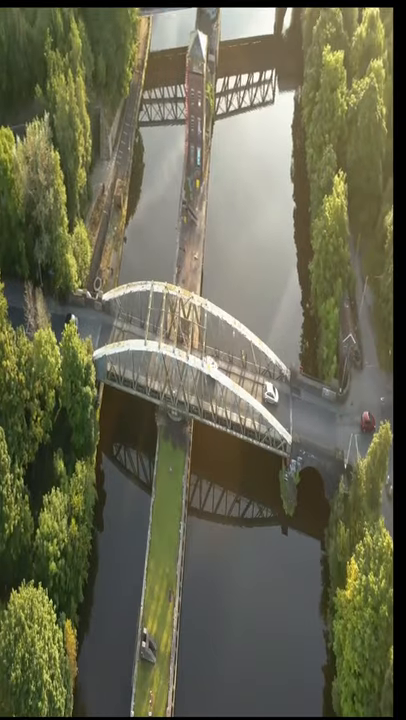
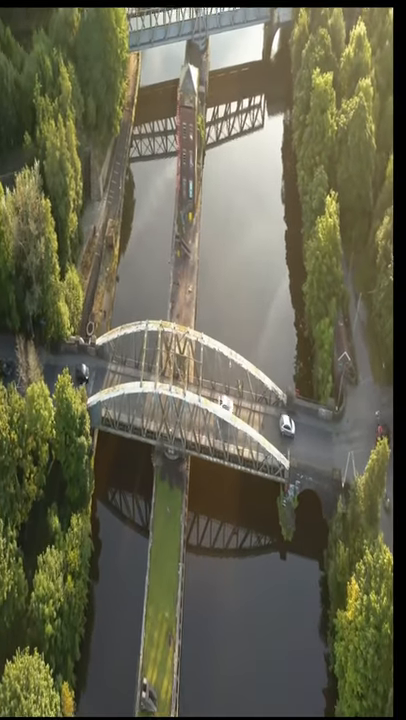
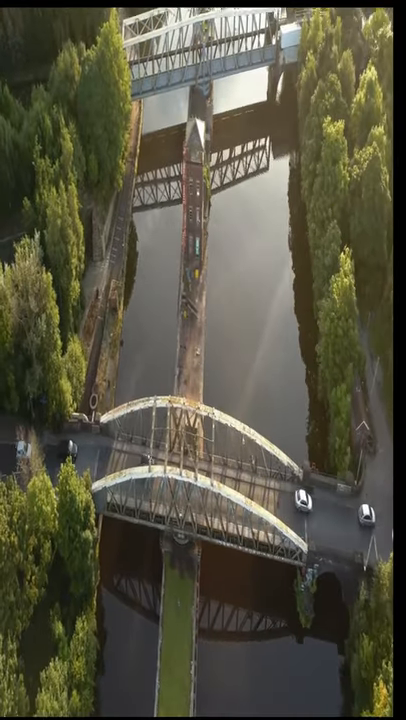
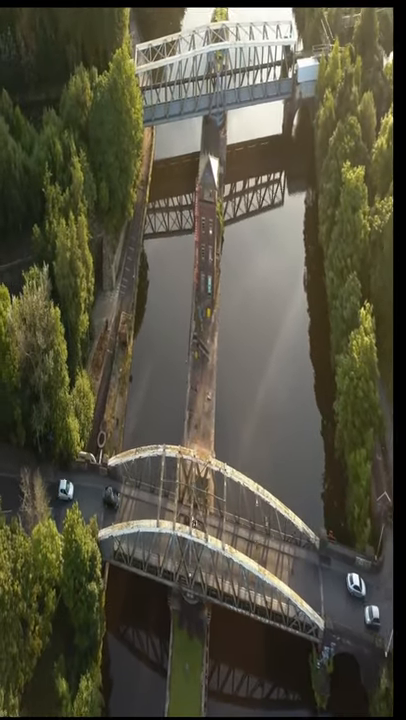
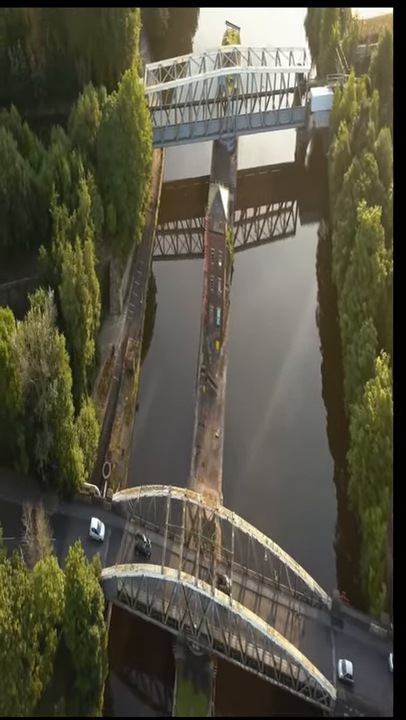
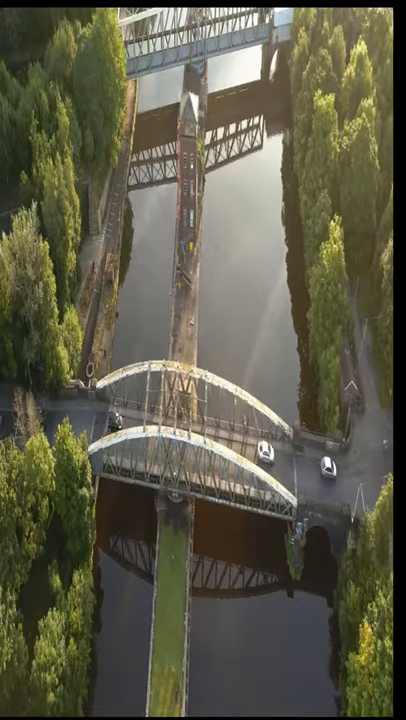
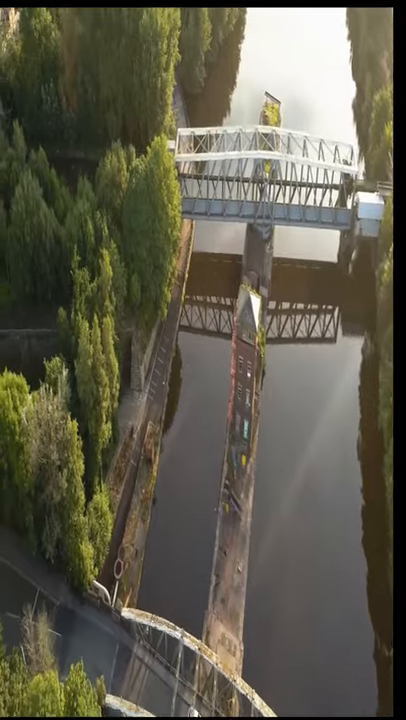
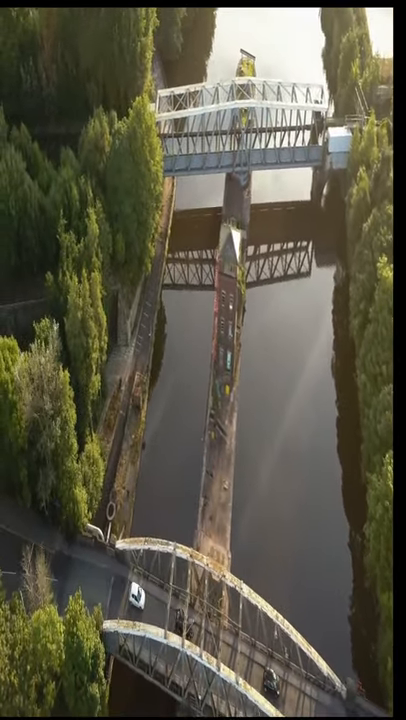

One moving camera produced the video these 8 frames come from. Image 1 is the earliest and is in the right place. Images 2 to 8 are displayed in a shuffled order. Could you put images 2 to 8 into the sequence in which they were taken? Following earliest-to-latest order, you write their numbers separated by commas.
2, 6, 3, 4, 5, 8, 7
